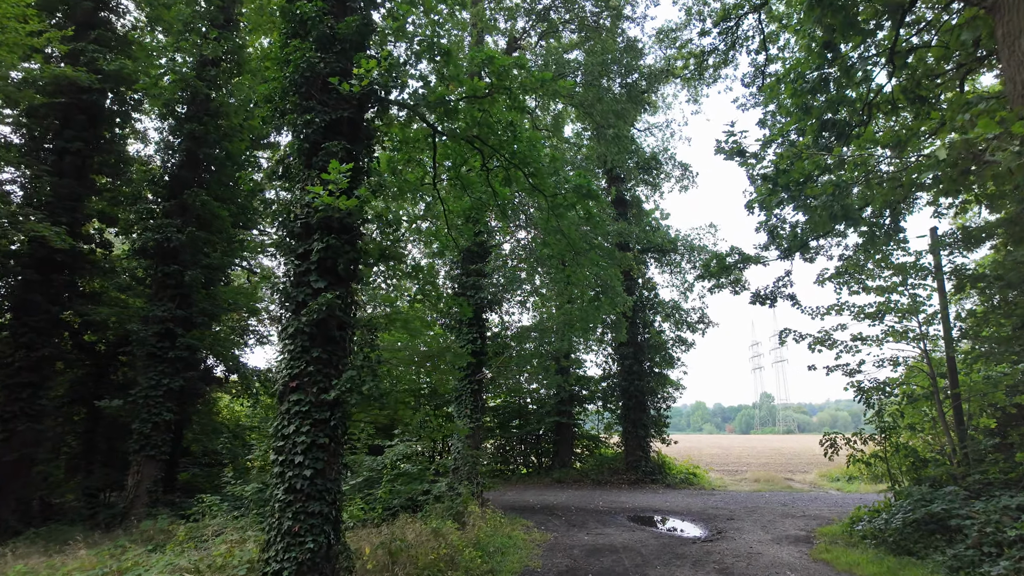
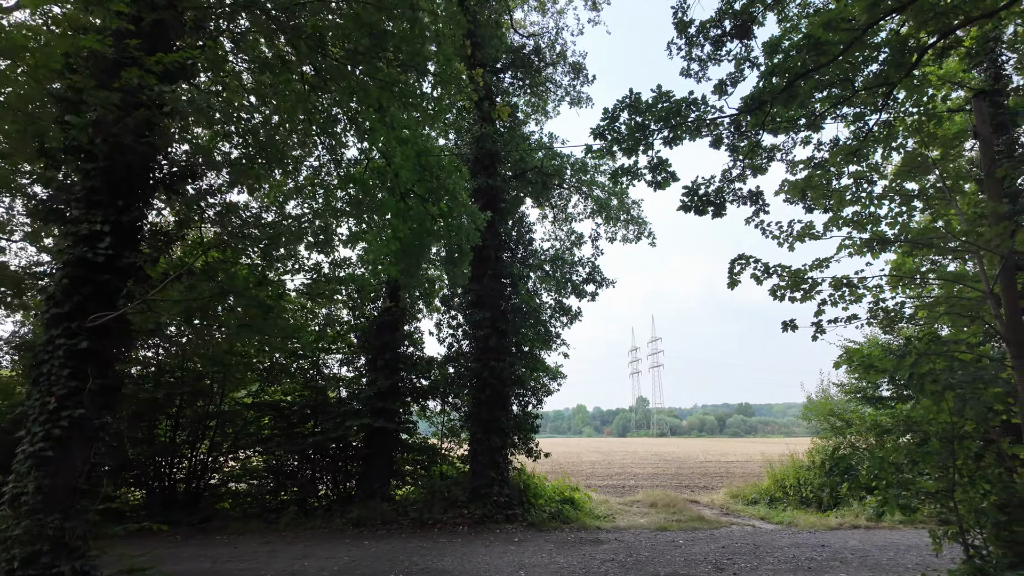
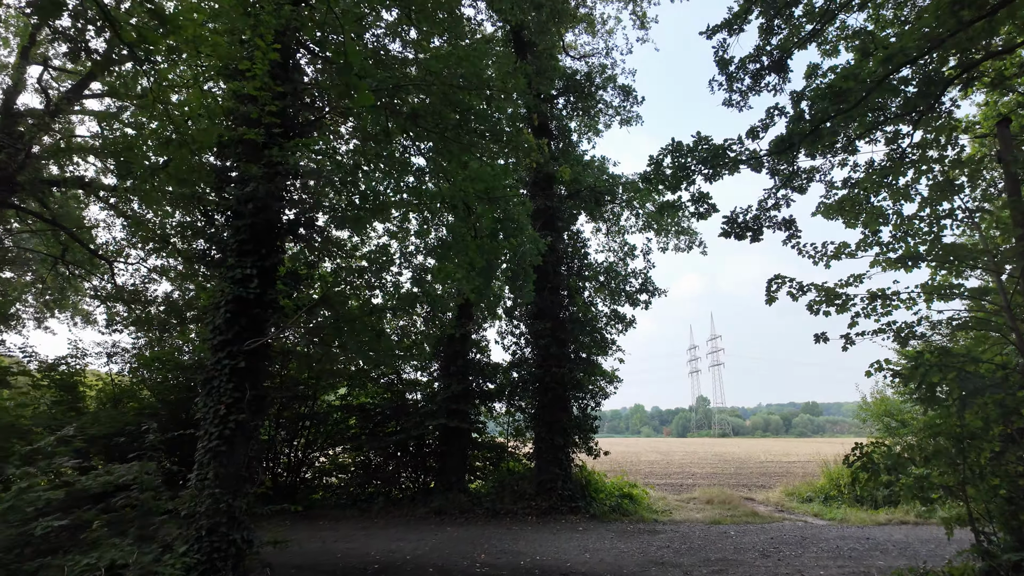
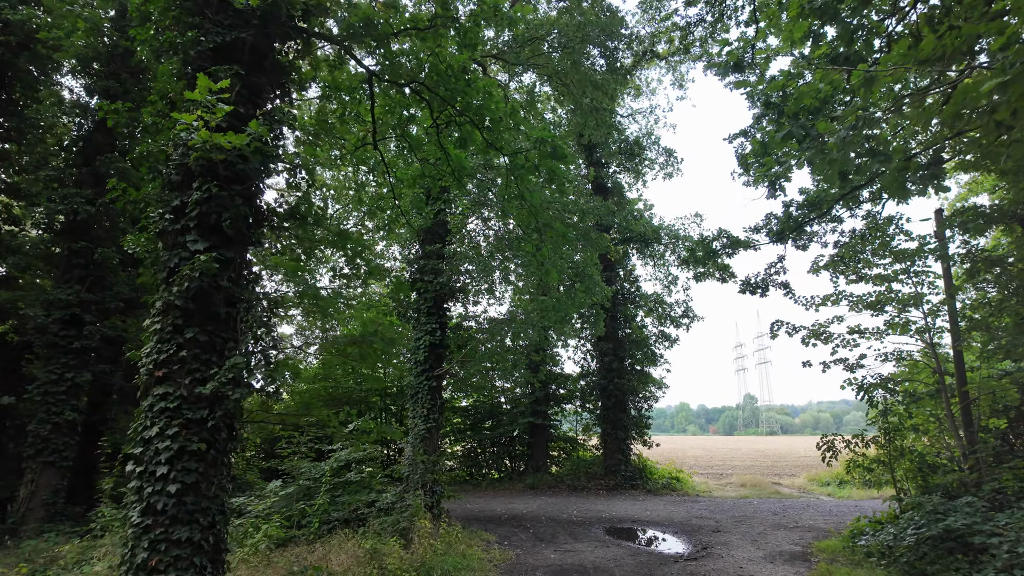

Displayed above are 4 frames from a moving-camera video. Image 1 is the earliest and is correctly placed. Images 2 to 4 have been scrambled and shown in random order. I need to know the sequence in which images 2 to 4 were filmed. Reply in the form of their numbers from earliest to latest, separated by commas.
4, 3, 2
